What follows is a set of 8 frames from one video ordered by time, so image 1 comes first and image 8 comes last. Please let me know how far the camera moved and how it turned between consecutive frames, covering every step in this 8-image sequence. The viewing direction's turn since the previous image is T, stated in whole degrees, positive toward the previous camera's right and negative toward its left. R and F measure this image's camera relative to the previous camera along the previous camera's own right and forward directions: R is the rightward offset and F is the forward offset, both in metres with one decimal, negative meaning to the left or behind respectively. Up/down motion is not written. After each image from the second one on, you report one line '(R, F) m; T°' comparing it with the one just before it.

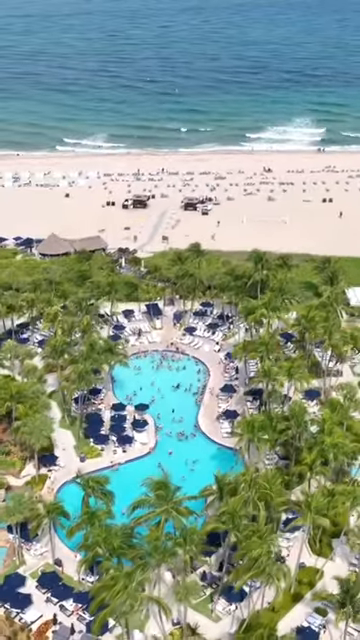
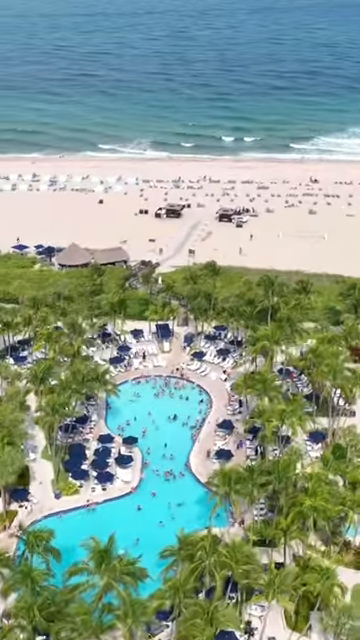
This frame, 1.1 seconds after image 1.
(+4.6, +4.3) m; -5°
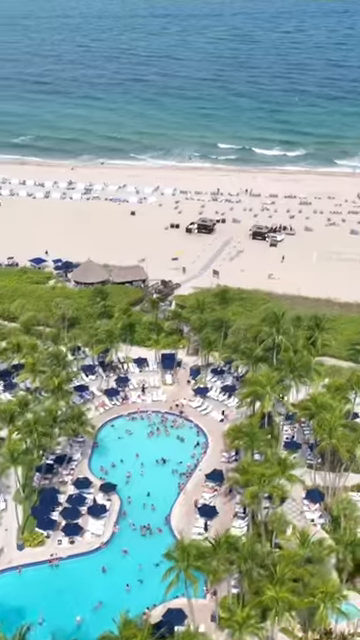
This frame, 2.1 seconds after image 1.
(+4.5, +4.7) m; -5°
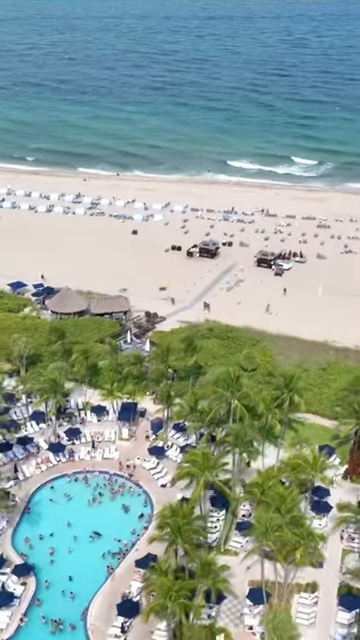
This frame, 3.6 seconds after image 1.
(+6.1, +6.6) m; -4°
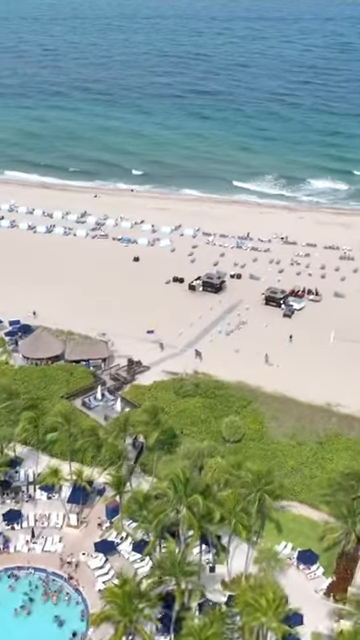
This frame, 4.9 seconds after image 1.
(+4.7, +8.2) m; -4°
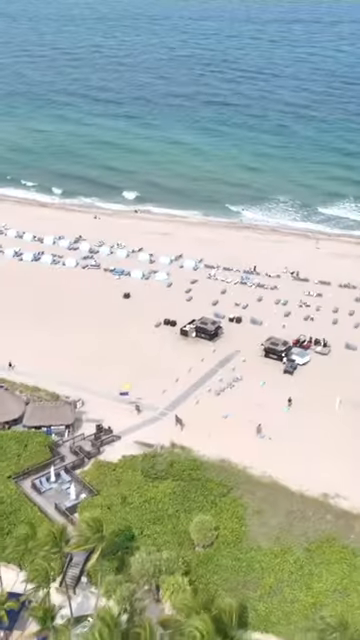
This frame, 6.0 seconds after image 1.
(+3.6, +8.3) m; -3°
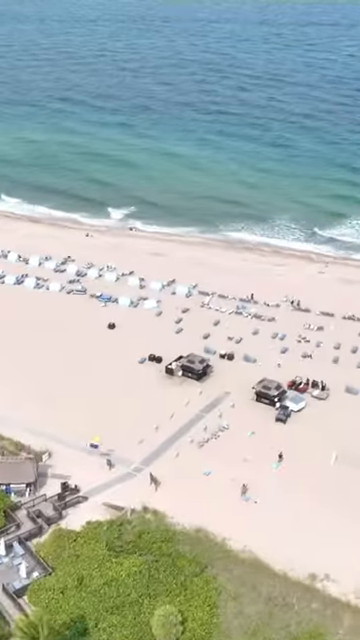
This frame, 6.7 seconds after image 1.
(+2.3, +5.4) m; -1°
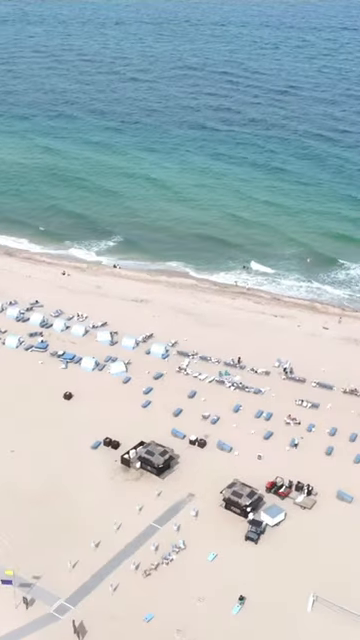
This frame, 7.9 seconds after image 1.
(+4.3, +10.2) m; -2°
